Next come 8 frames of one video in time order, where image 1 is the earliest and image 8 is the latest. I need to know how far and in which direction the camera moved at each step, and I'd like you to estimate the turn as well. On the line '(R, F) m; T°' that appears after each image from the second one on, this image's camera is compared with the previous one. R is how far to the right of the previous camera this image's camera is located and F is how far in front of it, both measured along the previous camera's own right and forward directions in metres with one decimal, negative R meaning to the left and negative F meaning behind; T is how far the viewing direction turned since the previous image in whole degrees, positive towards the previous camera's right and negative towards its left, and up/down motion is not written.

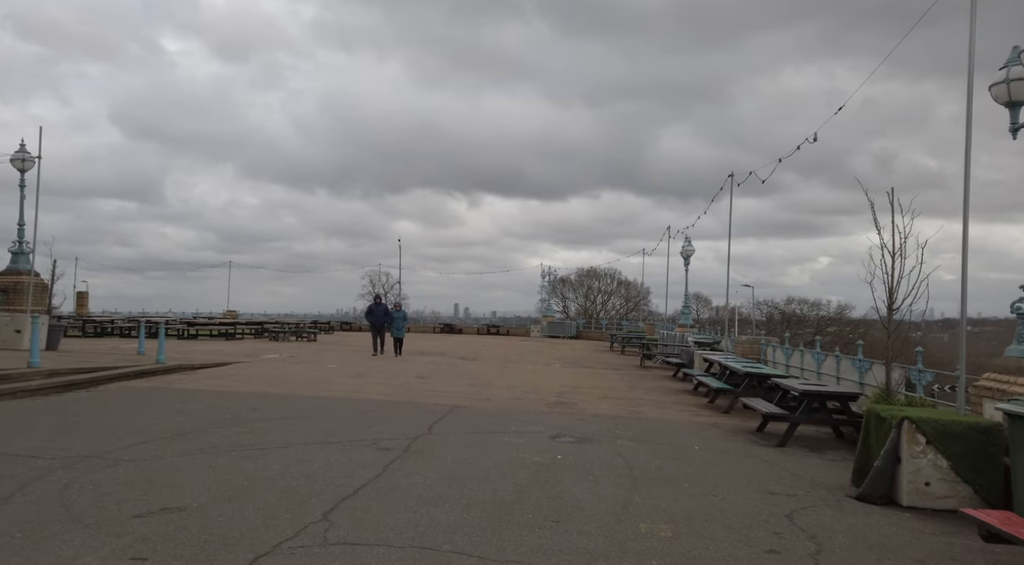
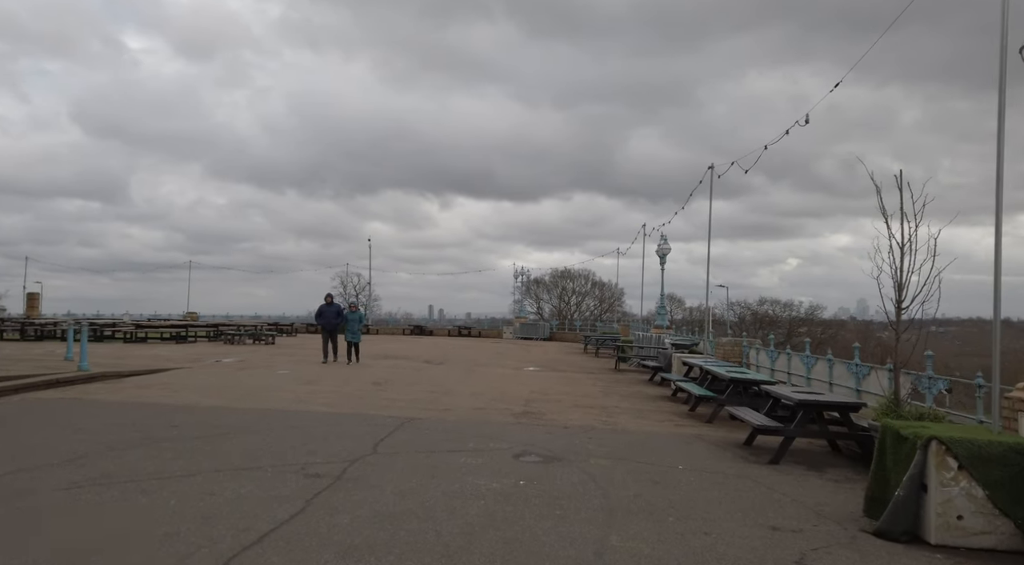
(+0.2, +1.3) m; +2°
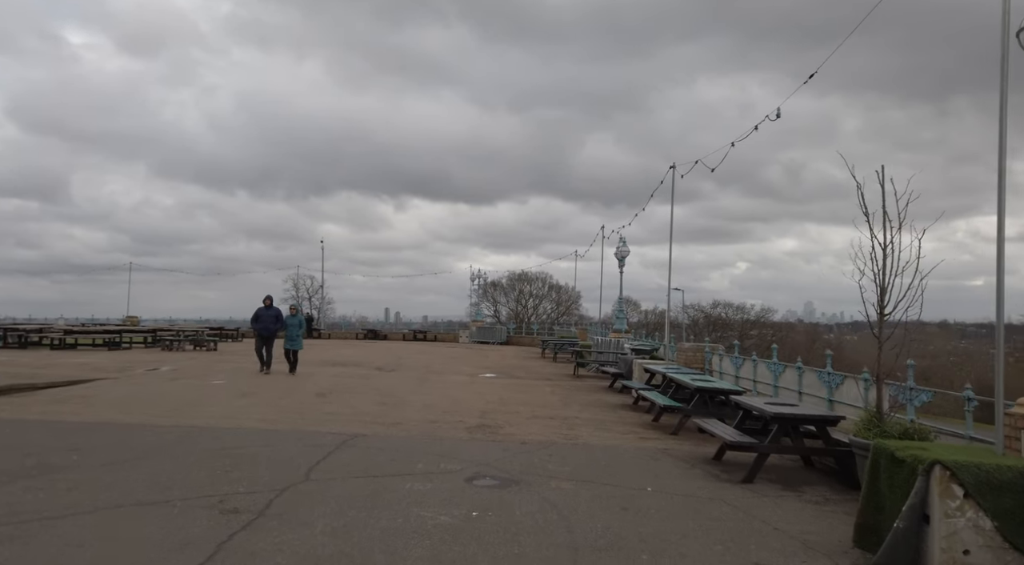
(0.0, +0.8) m; +3°
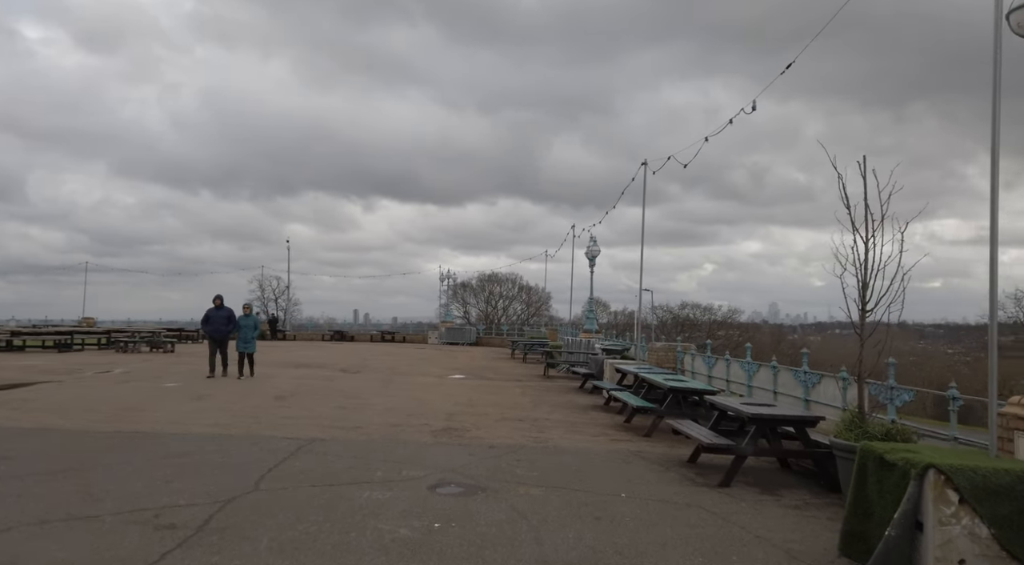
(0.0, +0.5) m; +2°
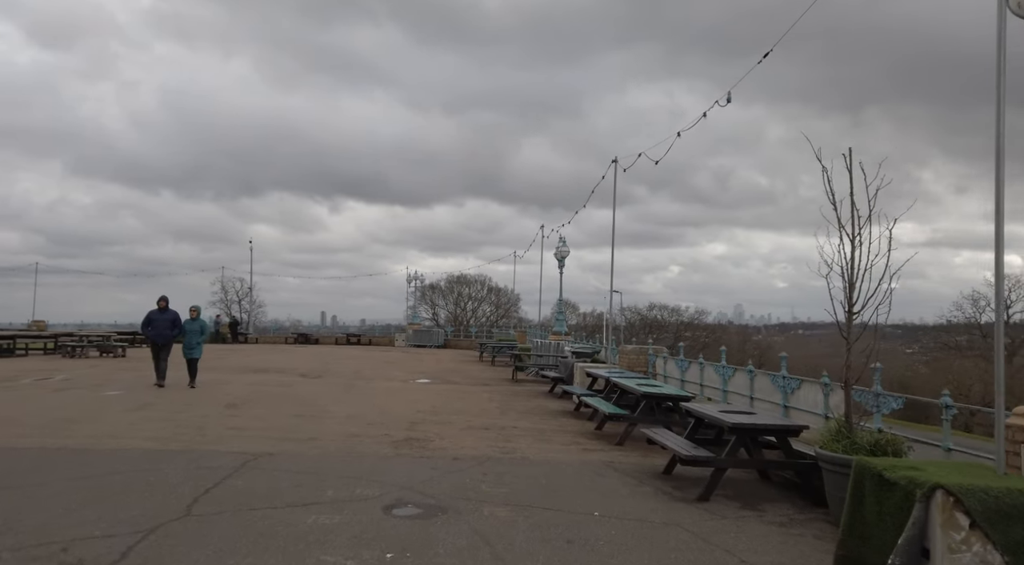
(+0.1, +0.6) m; +2°
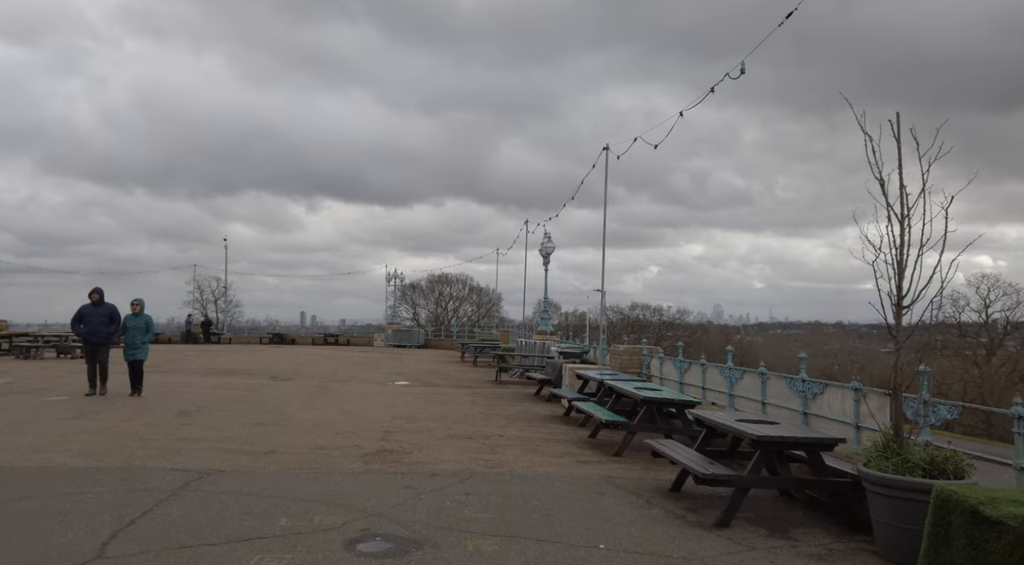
(-0.1, +1.2) m; +1°
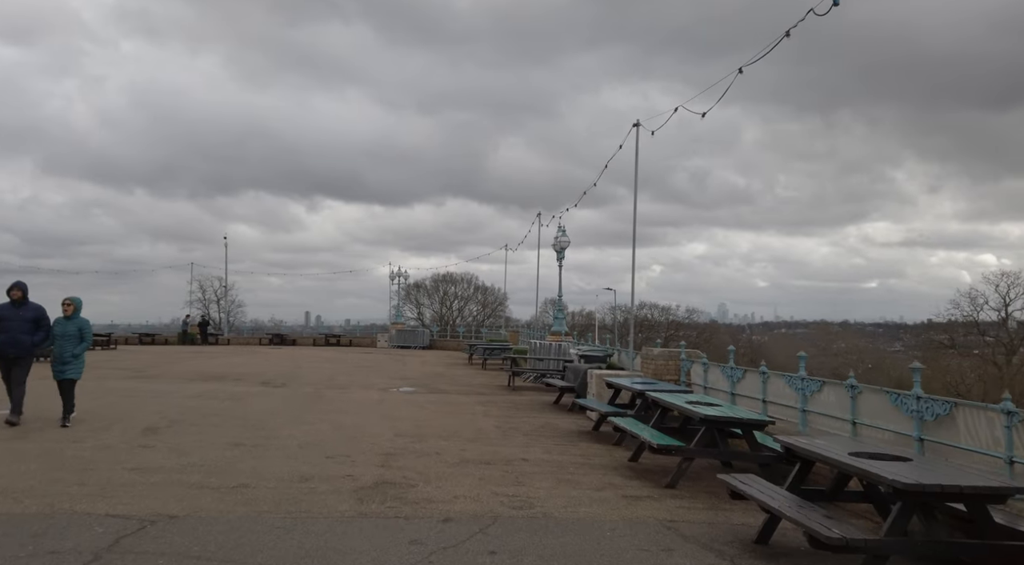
(-0.3, +1.9) m; 0°
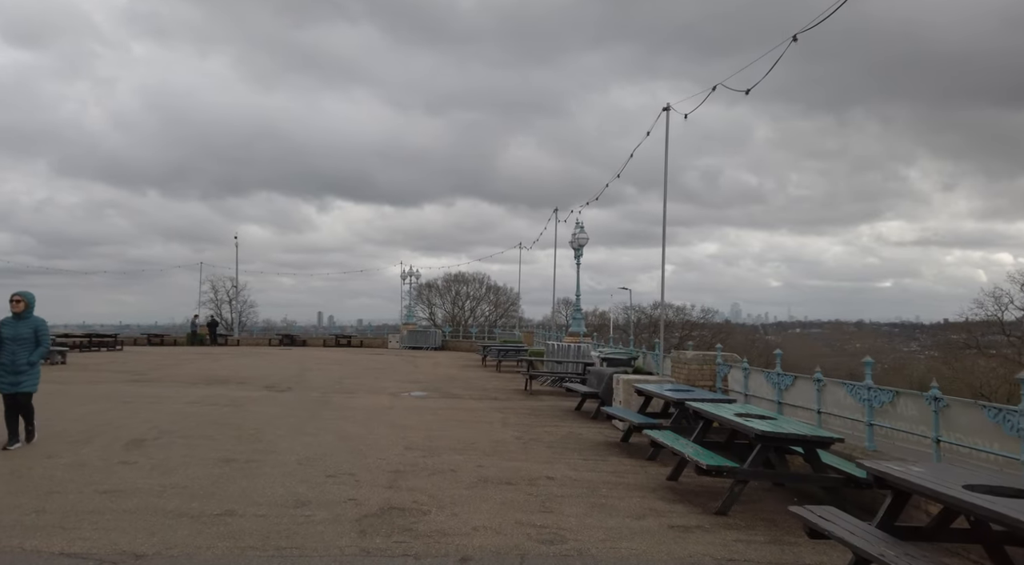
(-0.1, +1.1) m; -1°
